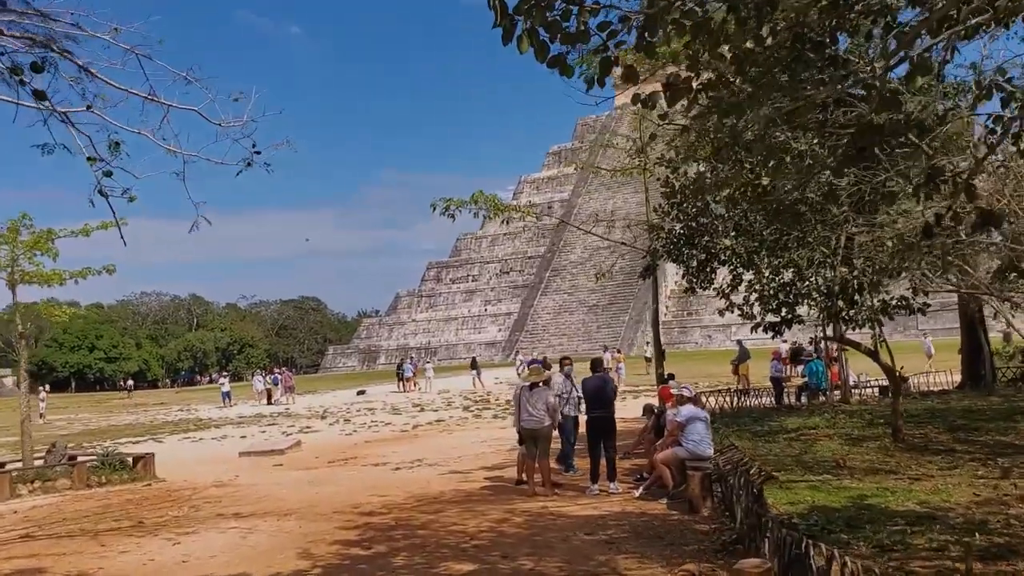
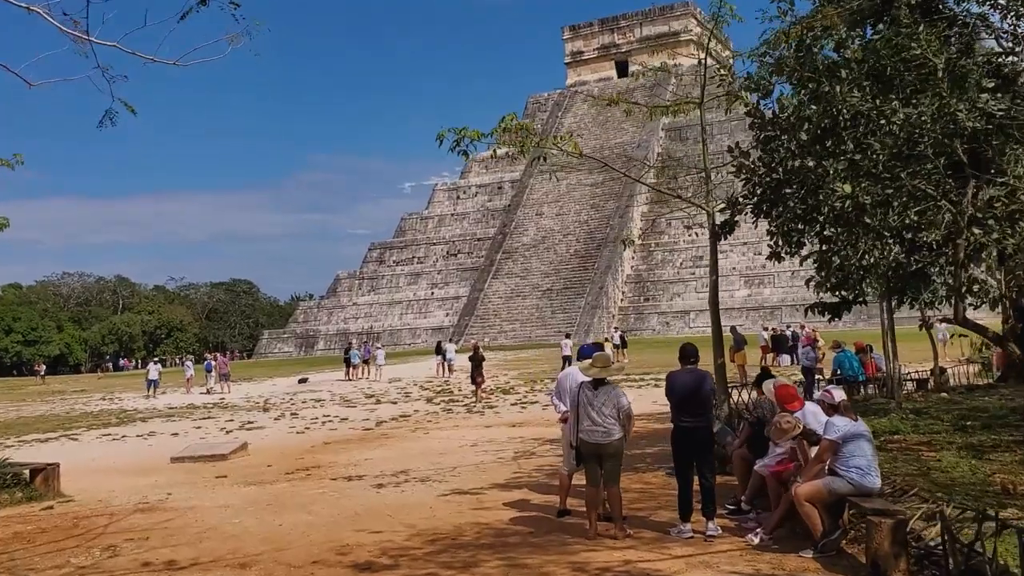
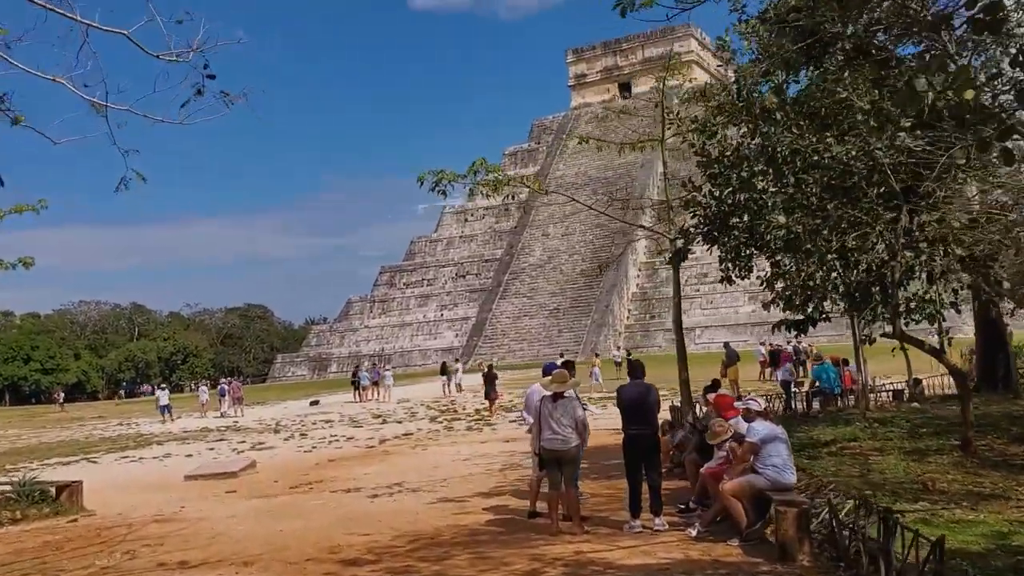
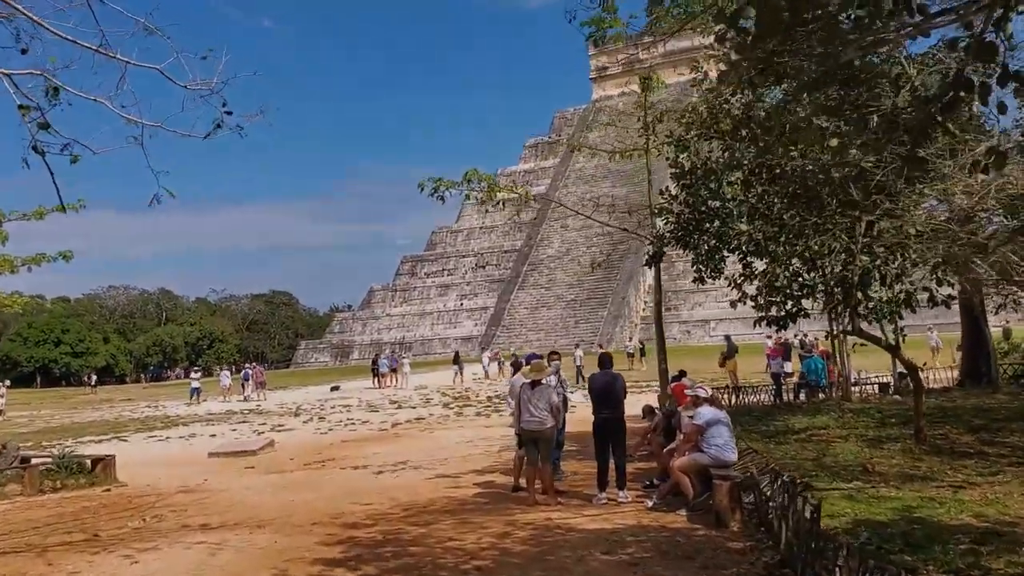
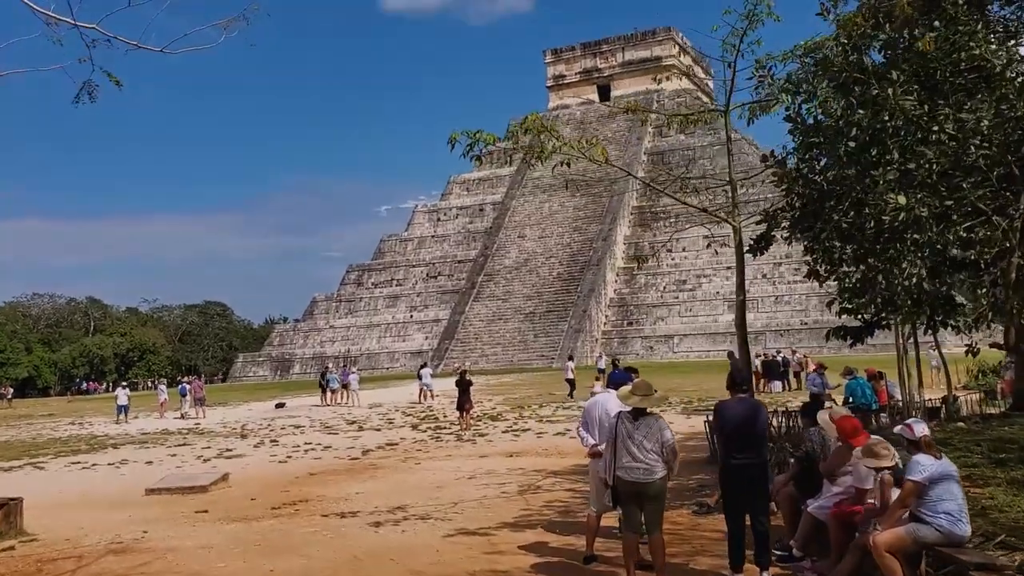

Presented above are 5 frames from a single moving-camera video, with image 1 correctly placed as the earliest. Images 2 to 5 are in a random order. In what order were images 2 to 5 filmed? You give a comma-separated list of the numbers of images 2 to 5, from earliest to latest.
4, 3, 2, 5
